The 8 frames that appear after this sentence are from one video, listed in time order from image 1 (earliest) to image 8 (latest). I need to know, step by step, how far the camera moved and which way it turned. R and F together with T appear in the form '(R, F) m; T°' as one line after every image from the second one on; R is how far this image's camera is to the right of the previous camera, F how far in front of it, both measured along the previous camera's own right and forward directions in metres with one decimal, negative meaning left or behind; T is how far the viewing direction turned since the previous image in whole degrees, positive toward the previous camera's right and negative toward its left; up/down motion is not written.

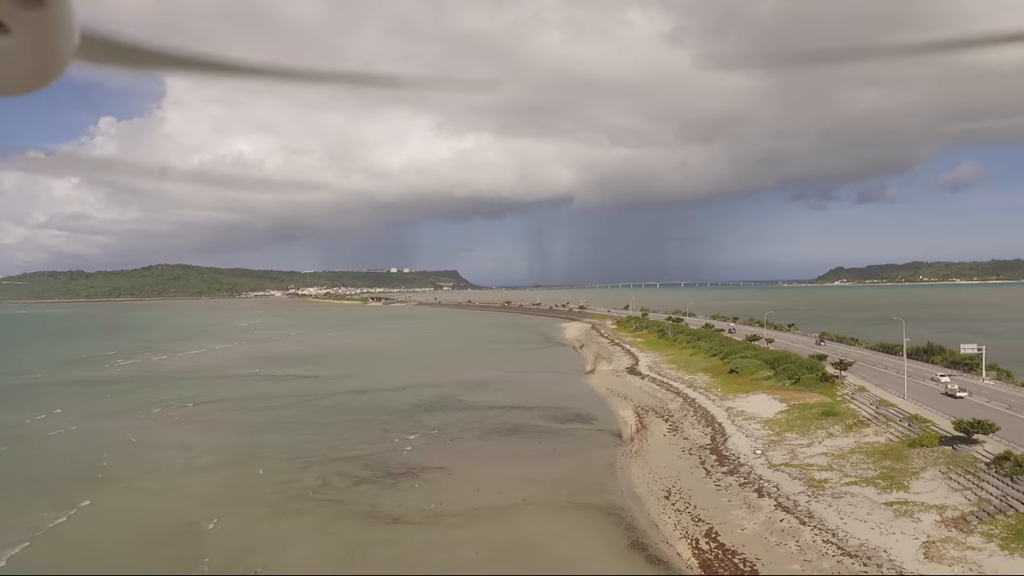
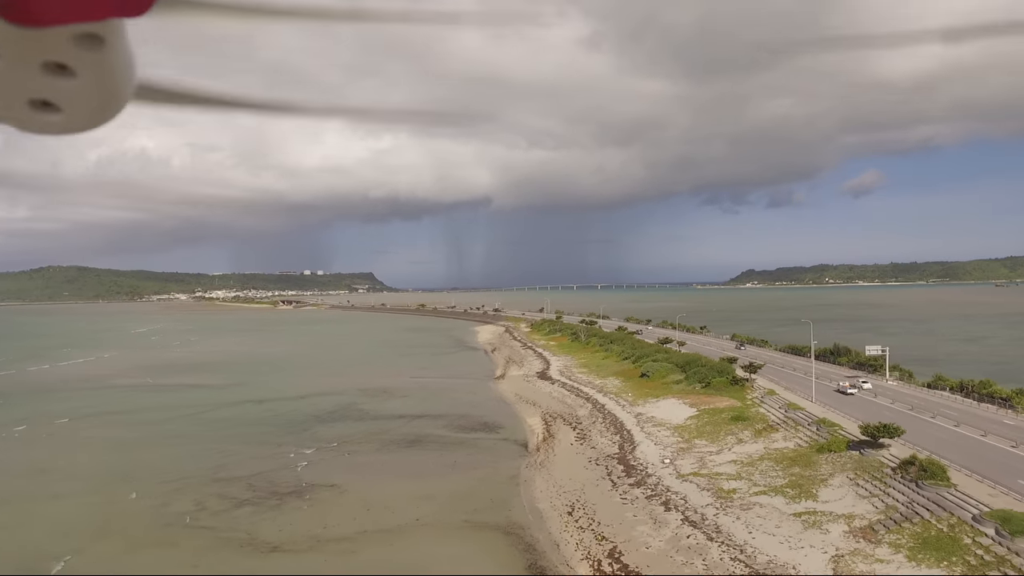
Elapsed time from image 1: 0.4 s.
(+0.7, +1.8) m; +6°
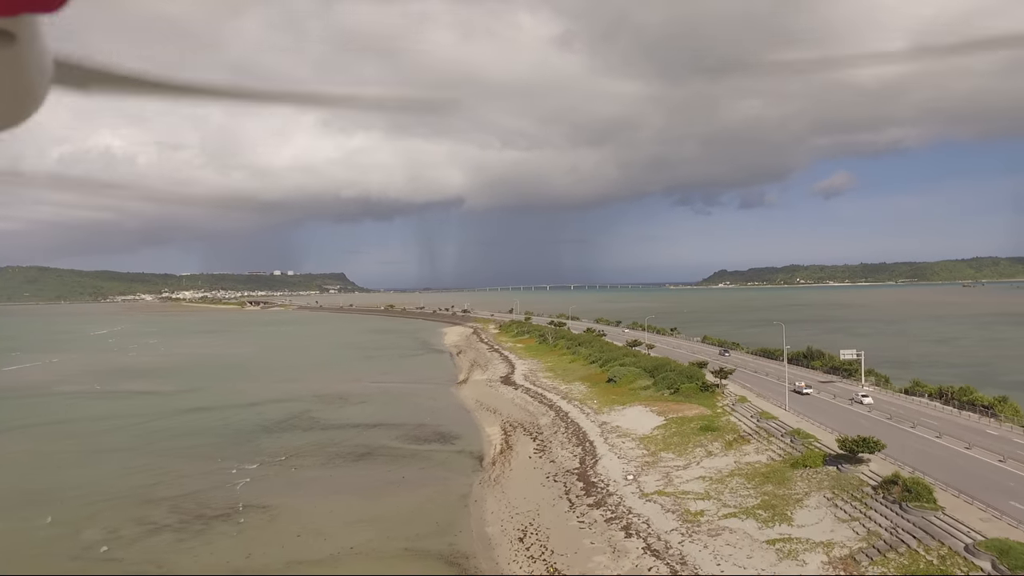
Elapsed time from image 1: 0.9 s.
(+0.7, +2.3) m; +2°
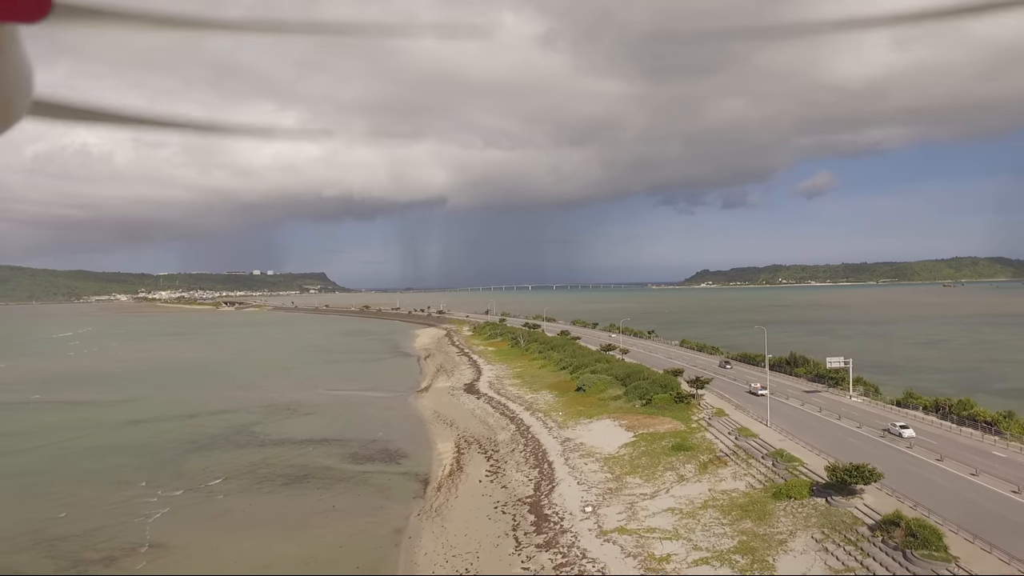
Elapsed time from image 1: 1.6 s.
(+1.2, +3.5) m; +1°
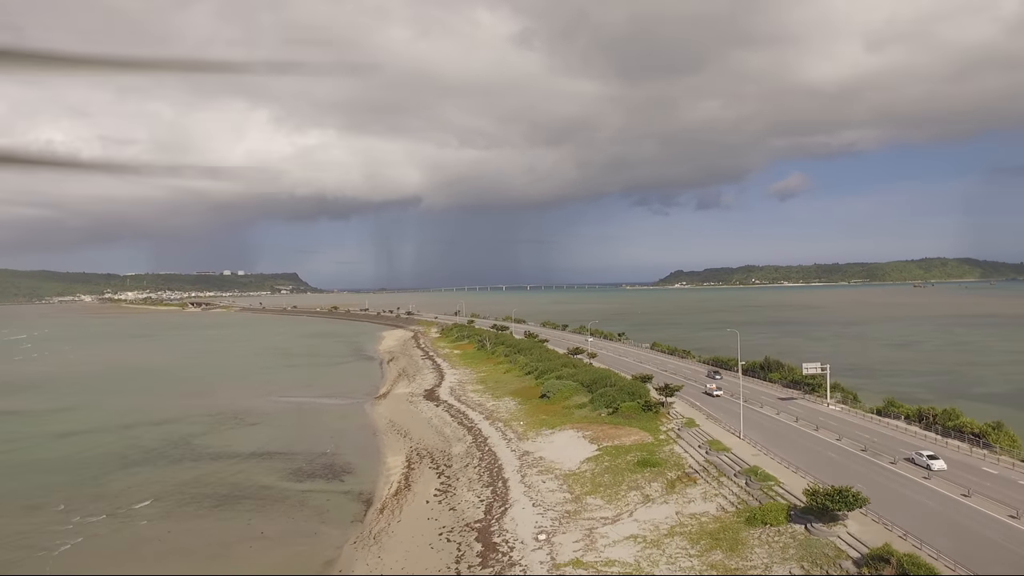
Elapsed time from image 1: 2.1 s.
(+0.8, +2.4) m; +2°
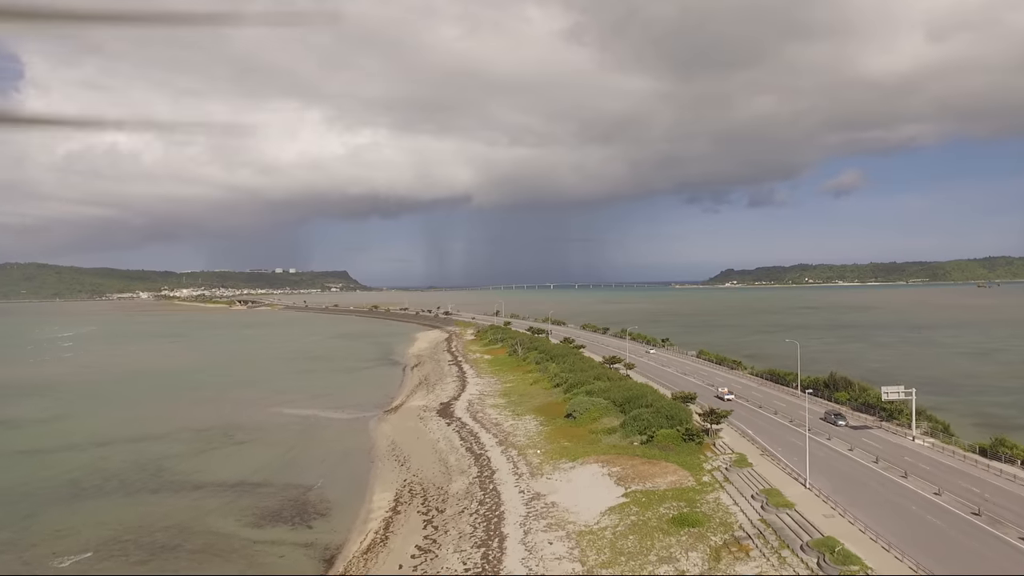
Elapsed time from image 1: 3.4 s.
(+1.3, +5.6) m; -4°
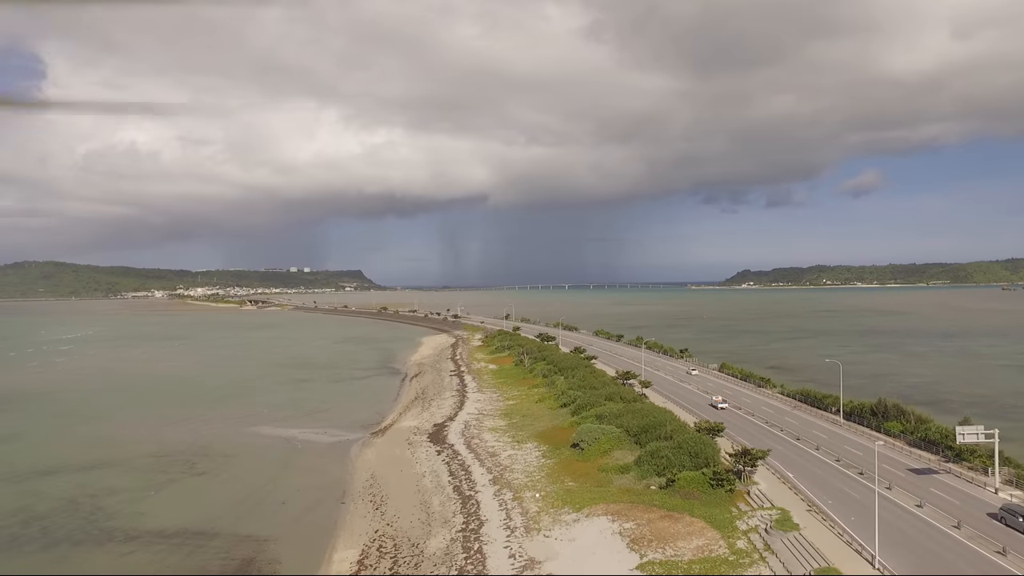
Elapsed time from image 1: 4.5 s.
(+0.7, +4.8) m; -1°
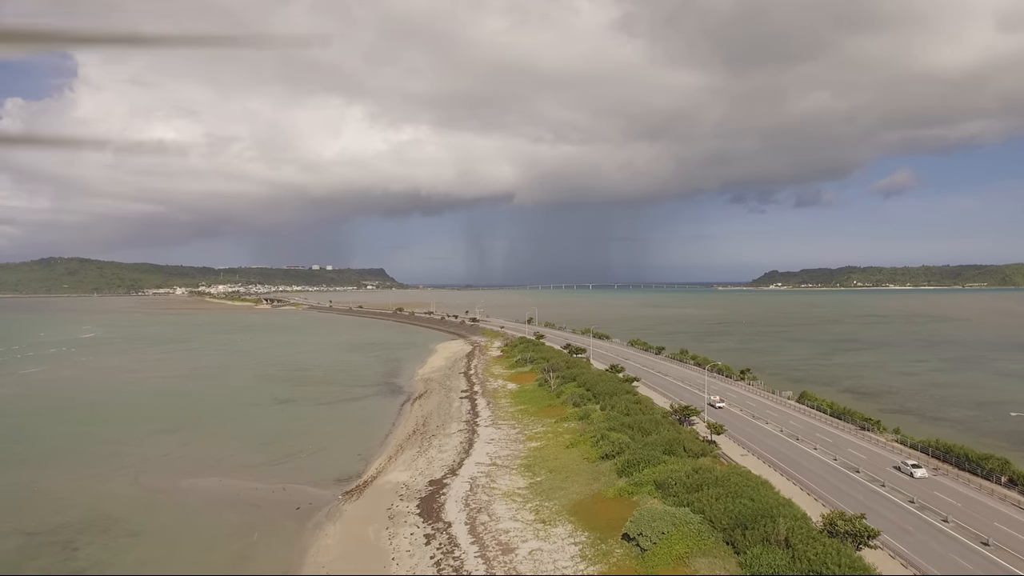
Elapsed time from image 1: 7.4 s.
(0.0, +10.7) m; -2°
